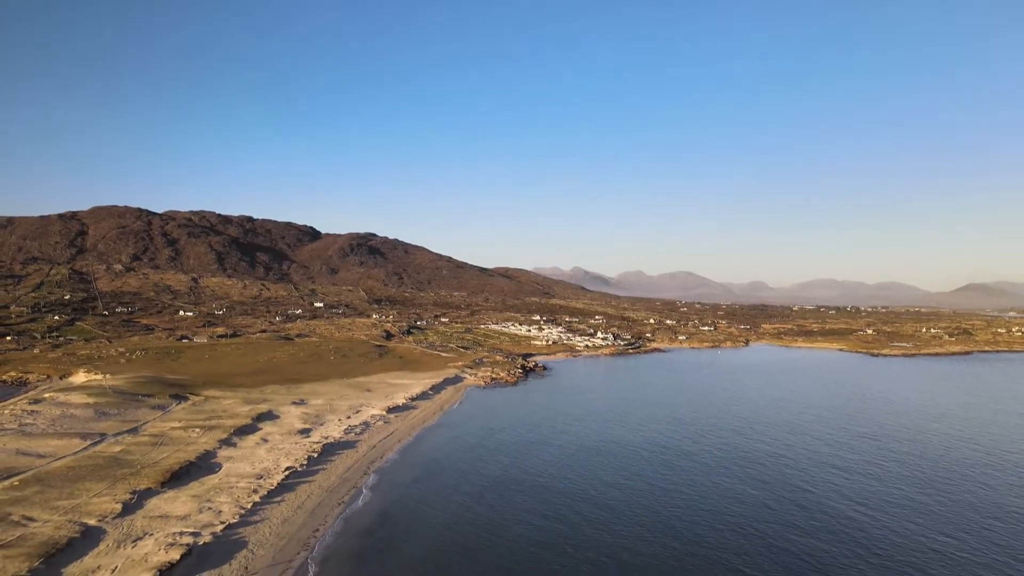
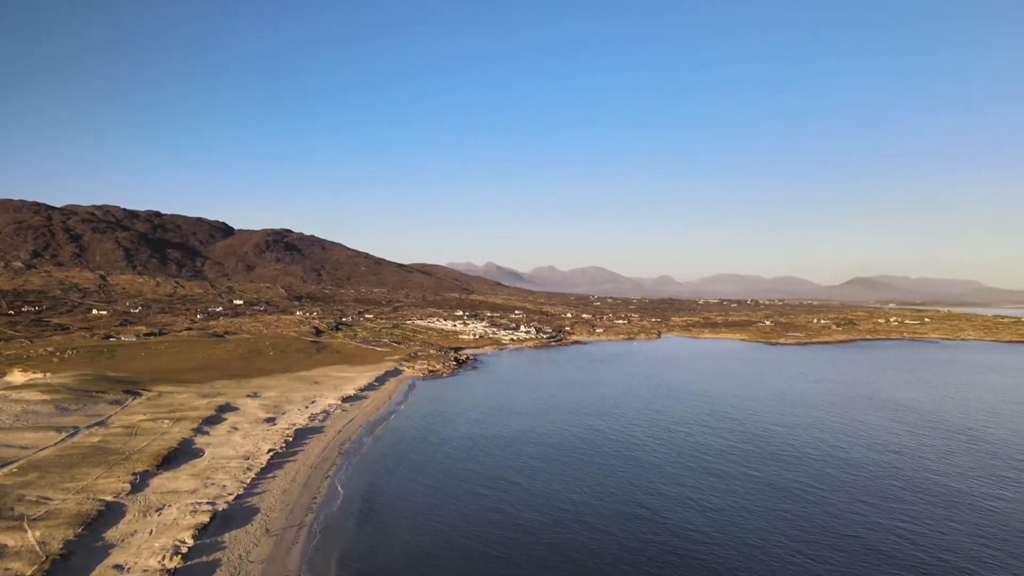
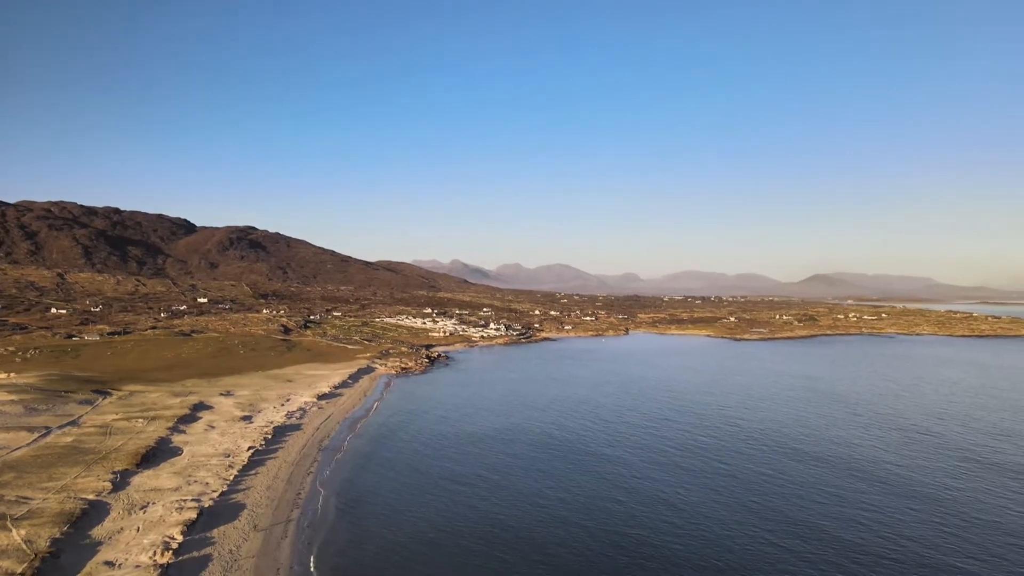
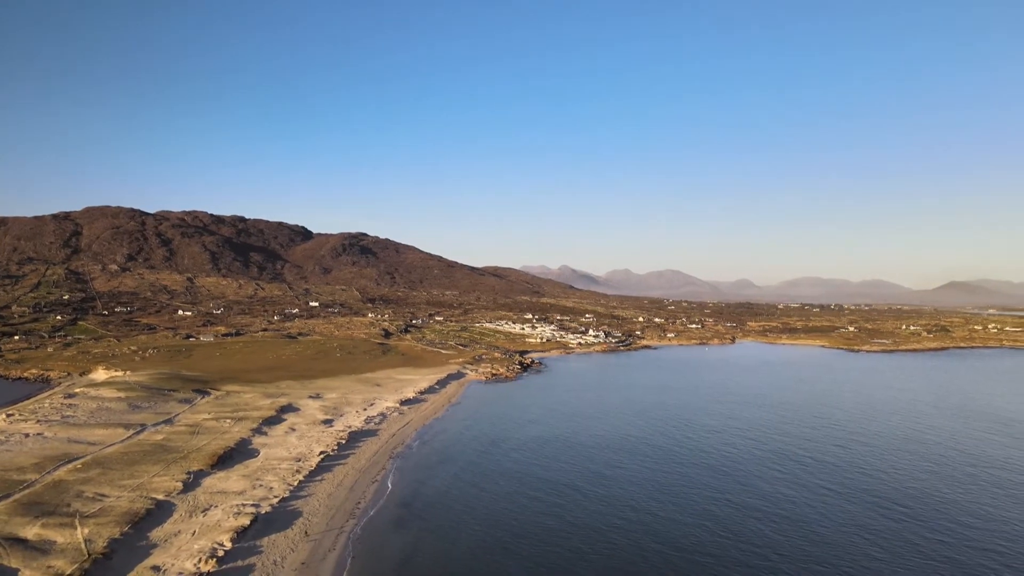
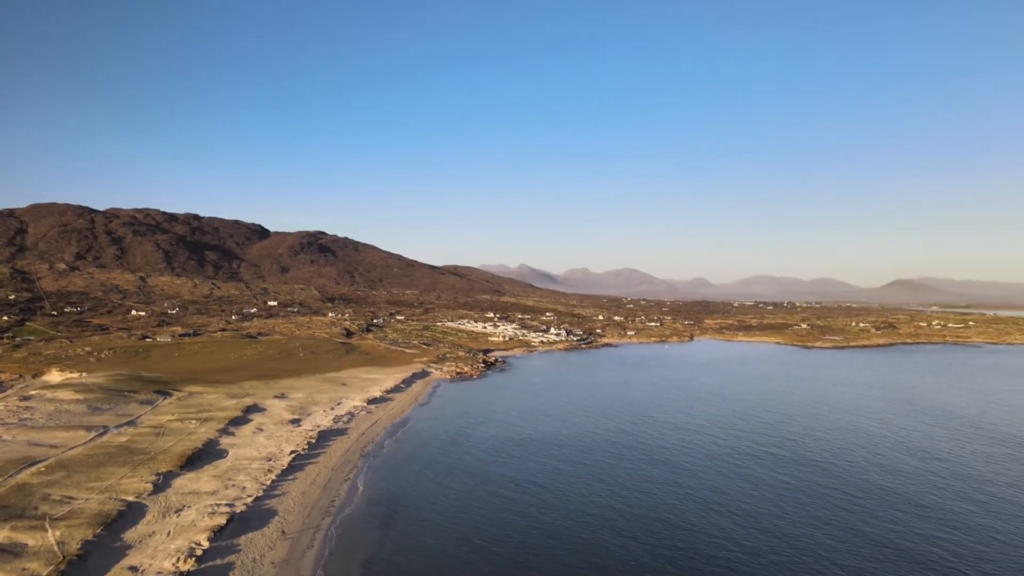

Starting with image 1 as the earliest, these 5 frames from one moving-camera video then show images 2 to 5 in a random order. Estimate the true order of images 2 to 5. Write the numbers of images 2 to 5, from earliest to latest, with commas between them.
4, 5, 2, 3
